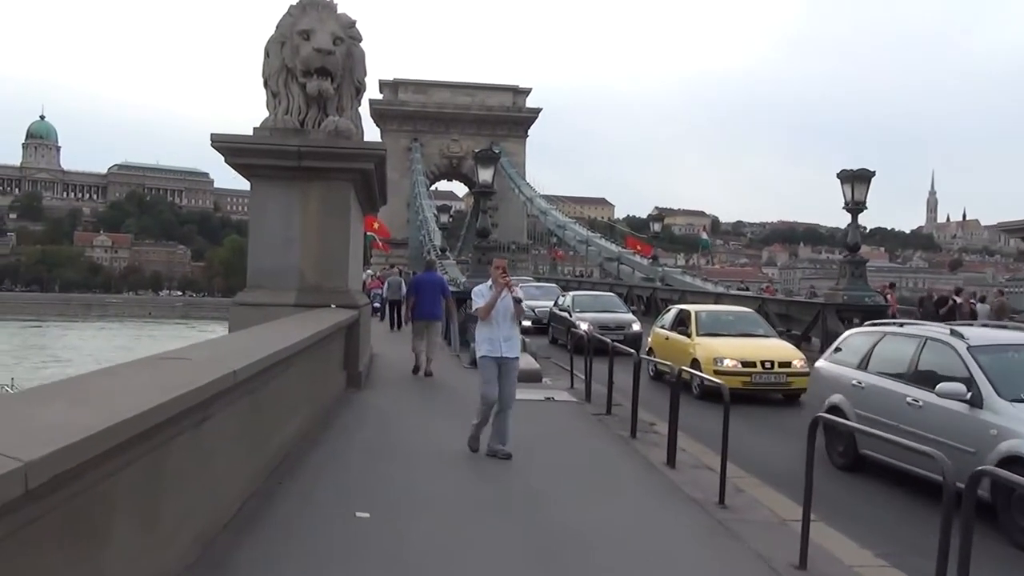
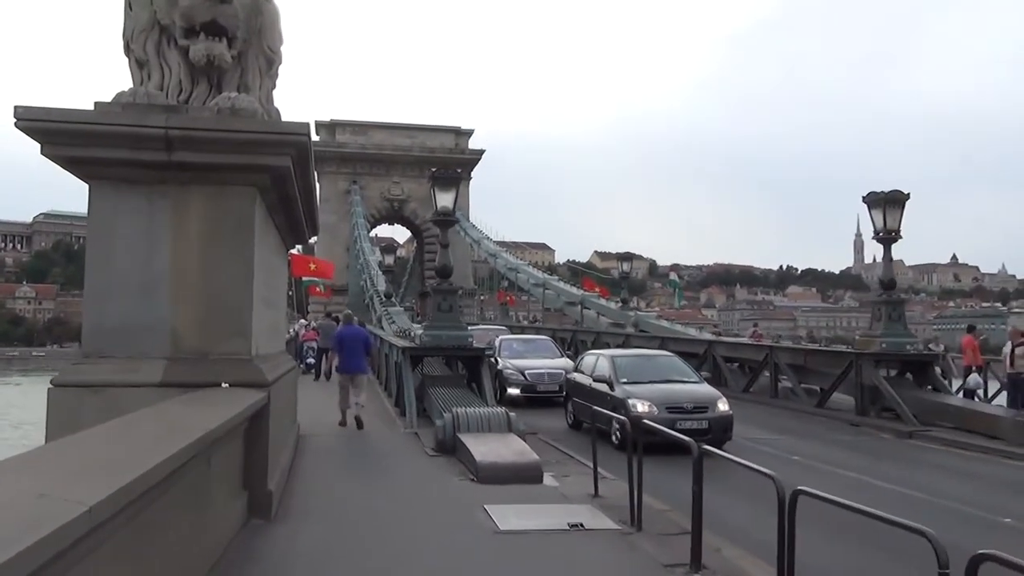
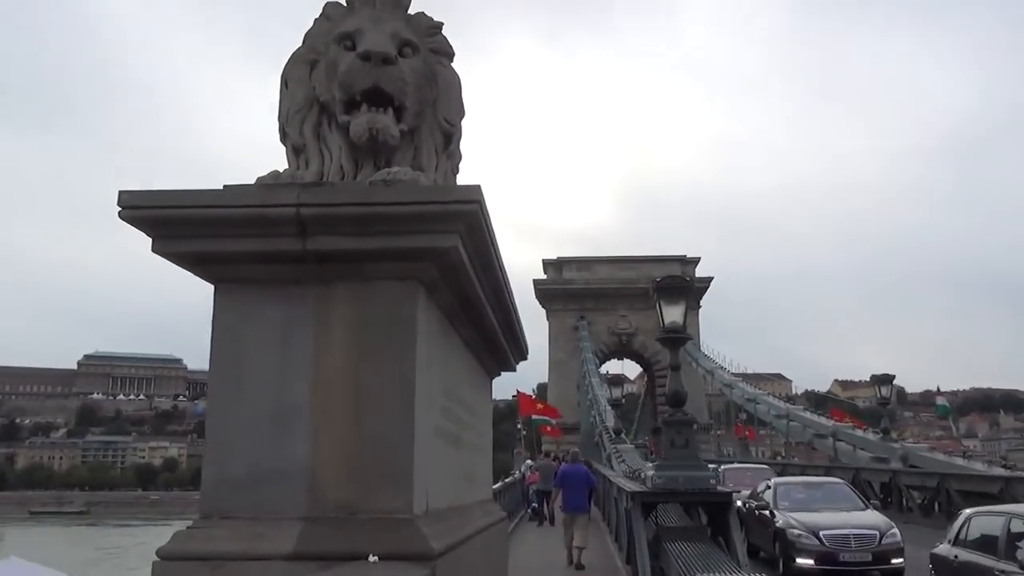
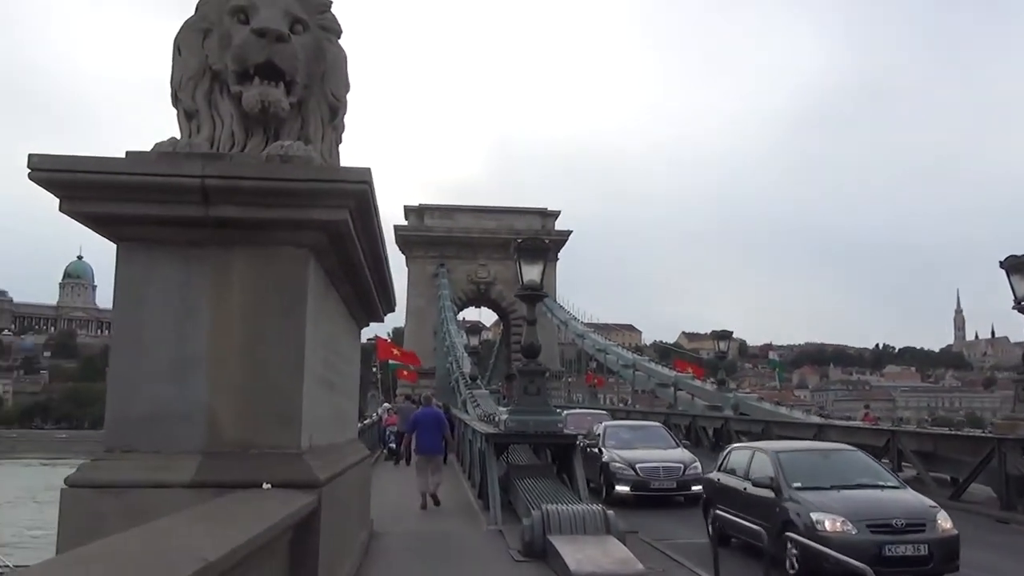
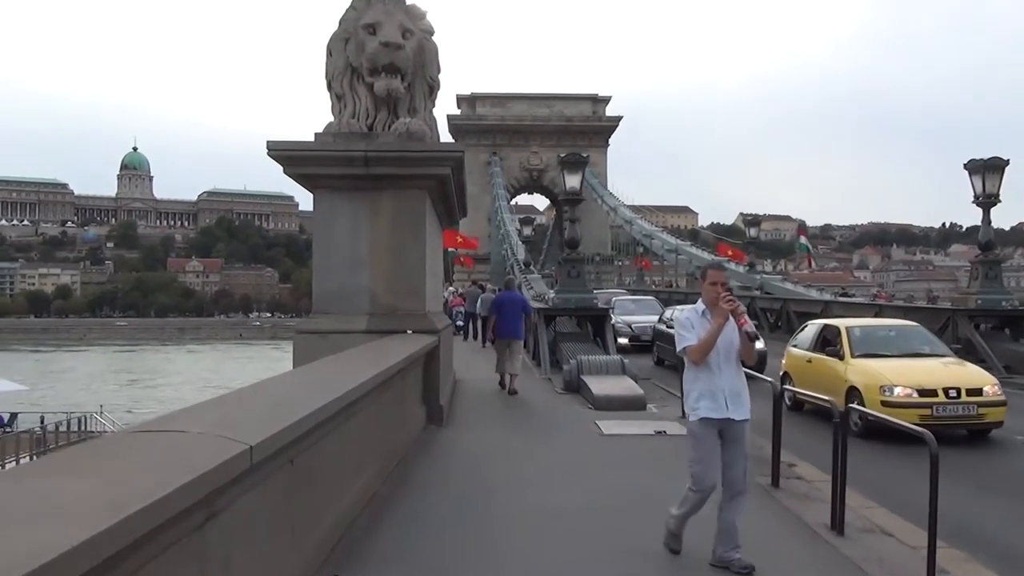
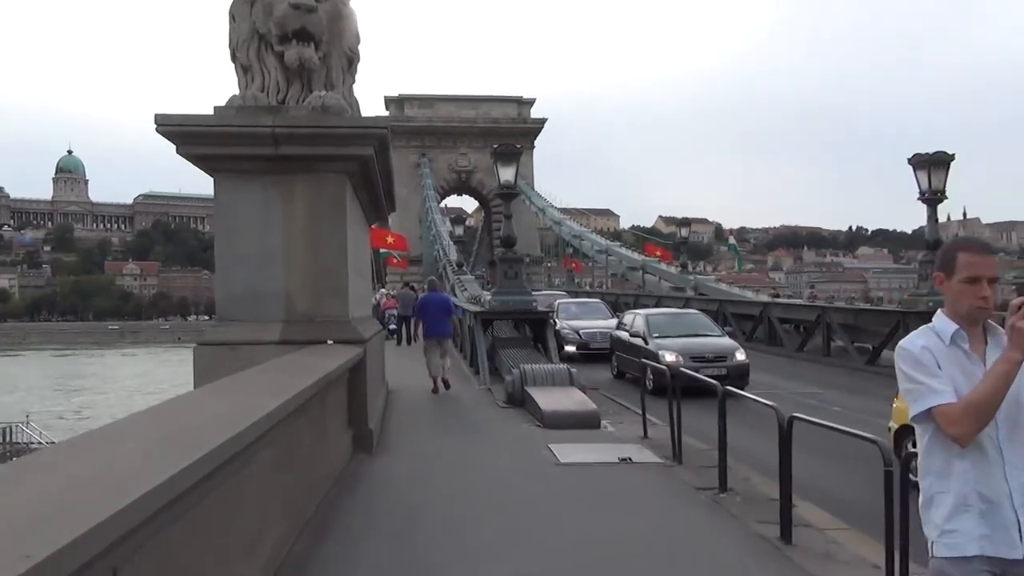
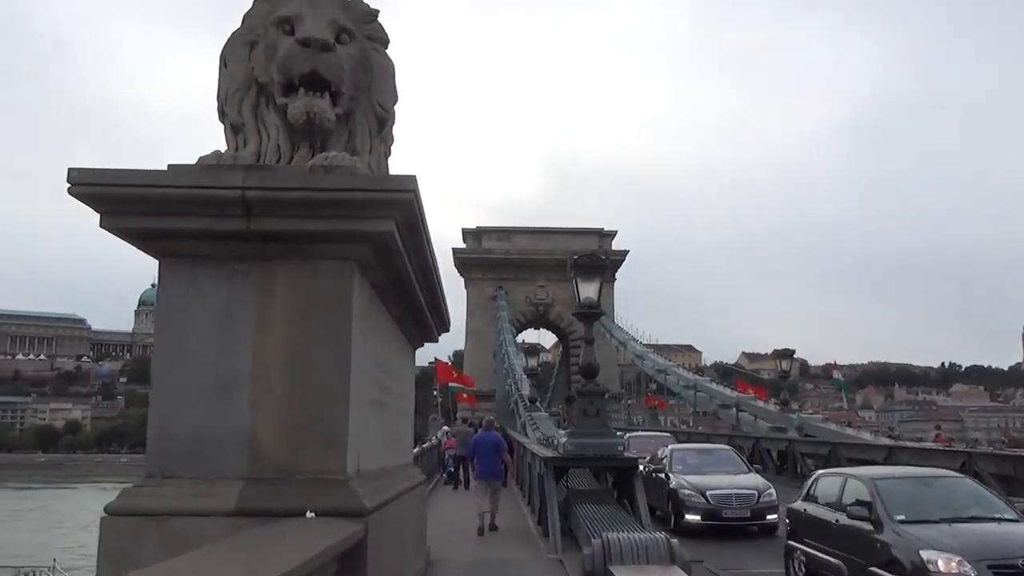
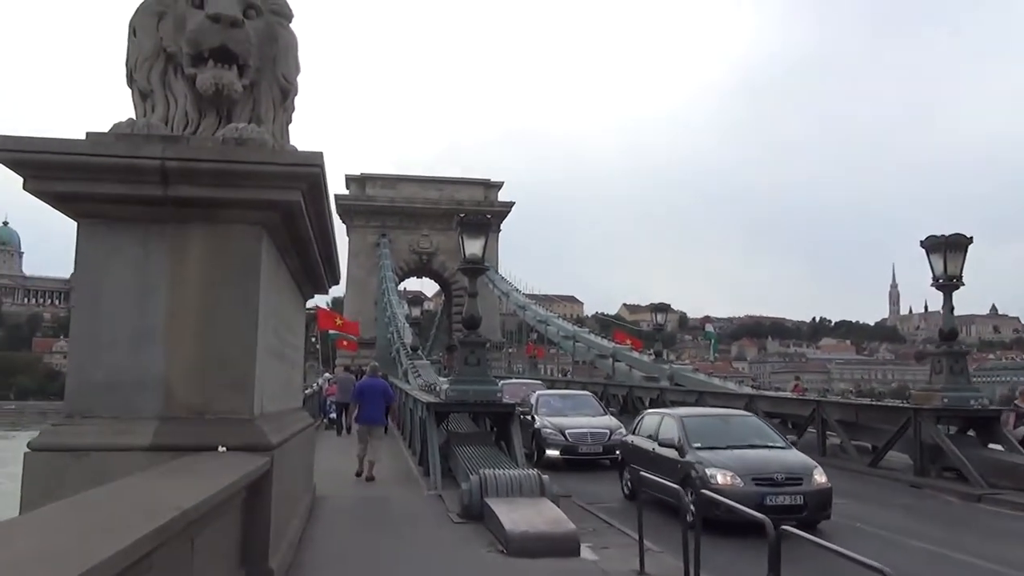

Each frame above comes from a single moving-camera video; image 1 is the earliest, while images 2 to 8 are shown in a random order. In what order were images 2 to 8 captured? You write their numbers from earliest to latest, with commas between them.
5, 6, 2, 8, 4, 7, 3
